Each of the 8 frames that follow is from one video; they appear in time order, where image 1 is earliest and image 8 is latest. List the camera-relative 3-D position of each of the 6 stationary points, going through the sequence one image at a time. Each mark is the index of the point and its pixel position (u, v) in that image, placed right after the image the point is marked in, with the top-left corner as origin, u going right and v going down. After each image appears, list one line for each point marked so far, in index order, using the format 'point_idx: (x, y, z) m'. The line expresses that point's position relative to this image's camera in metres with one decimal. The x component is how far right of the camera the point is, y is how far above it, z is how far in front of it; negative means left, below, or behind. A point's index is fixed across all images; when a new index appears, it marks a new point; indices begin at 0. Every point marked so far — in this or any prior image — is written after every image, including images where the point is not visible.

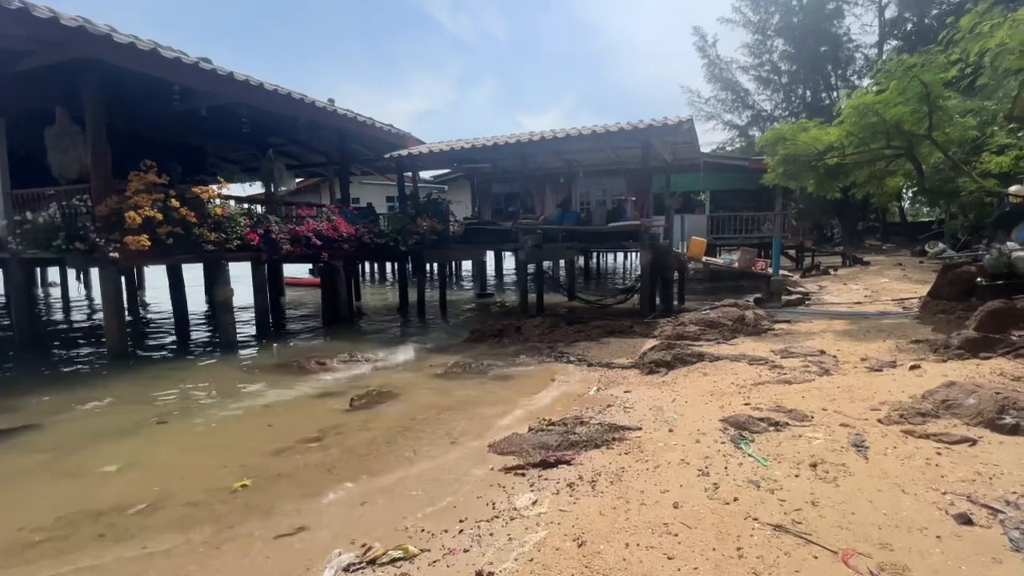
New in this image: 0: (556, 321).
0: (+1.1, -0.9, +12.8) m
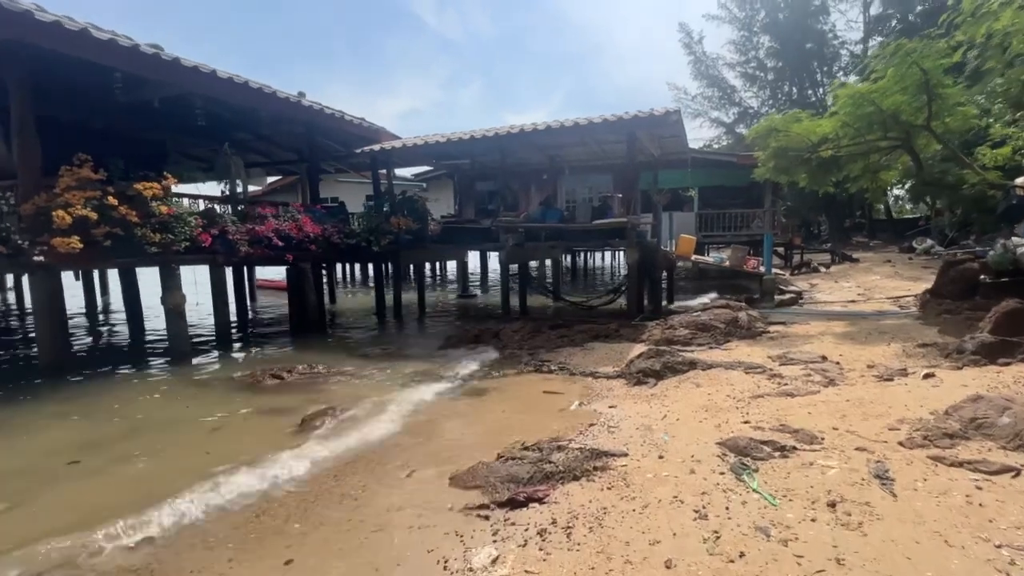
0: (+0.6, -1.0, +12.1) m
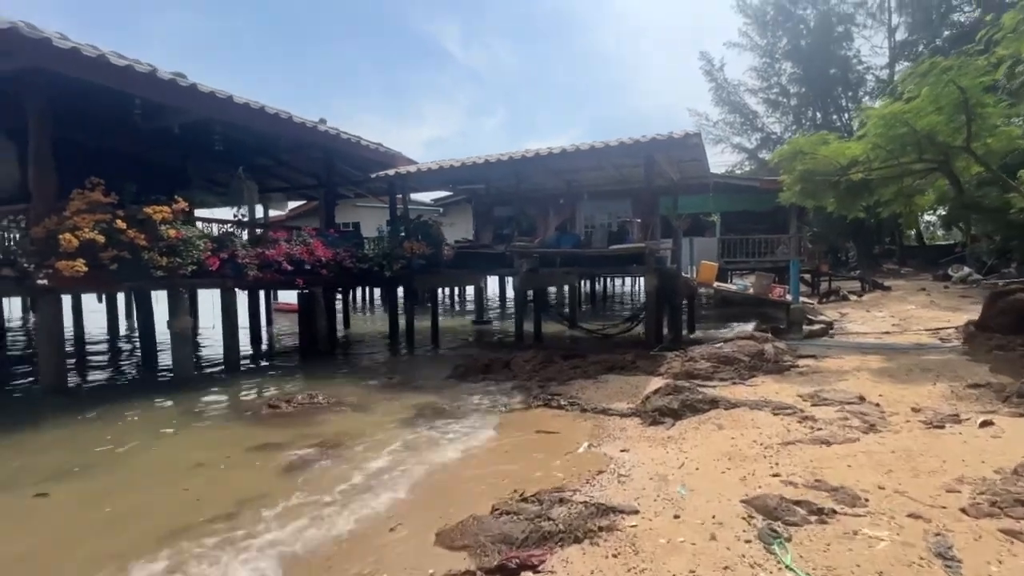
0: (+0.9, -1.6, +11.6) m
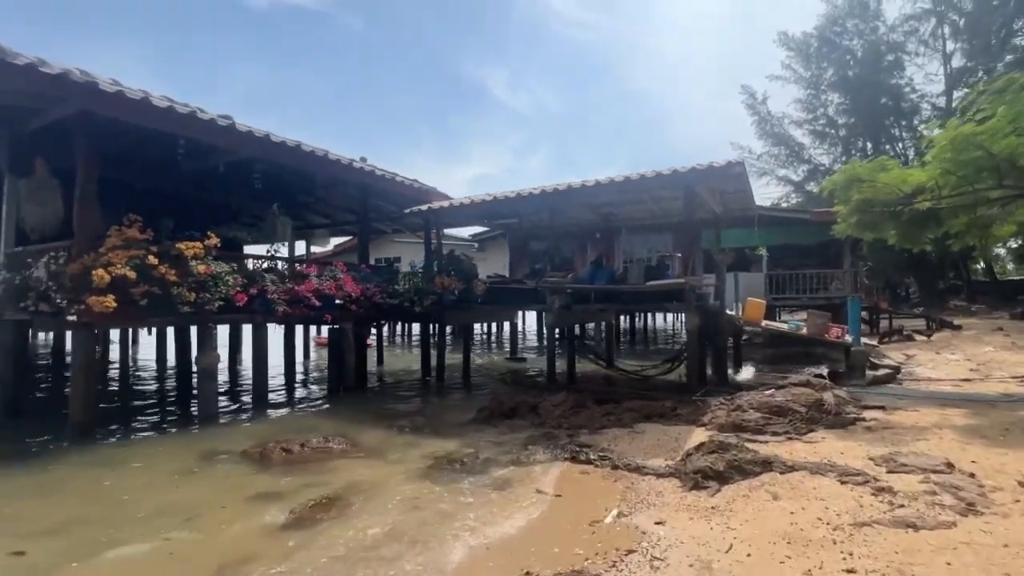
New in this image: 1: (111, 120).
0: (+1.6, -2.5, +10.8) m
1: (-7.8, +3.3, +9.6) m
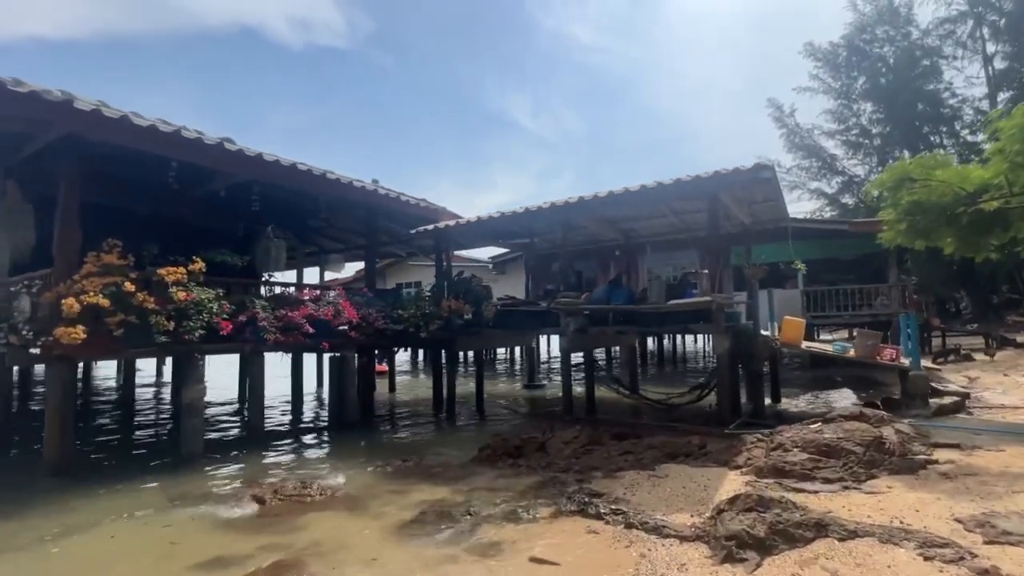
0: (+1.7, -2.9, +9.6) m
1: (-7.8, +2.7, +9.2) m
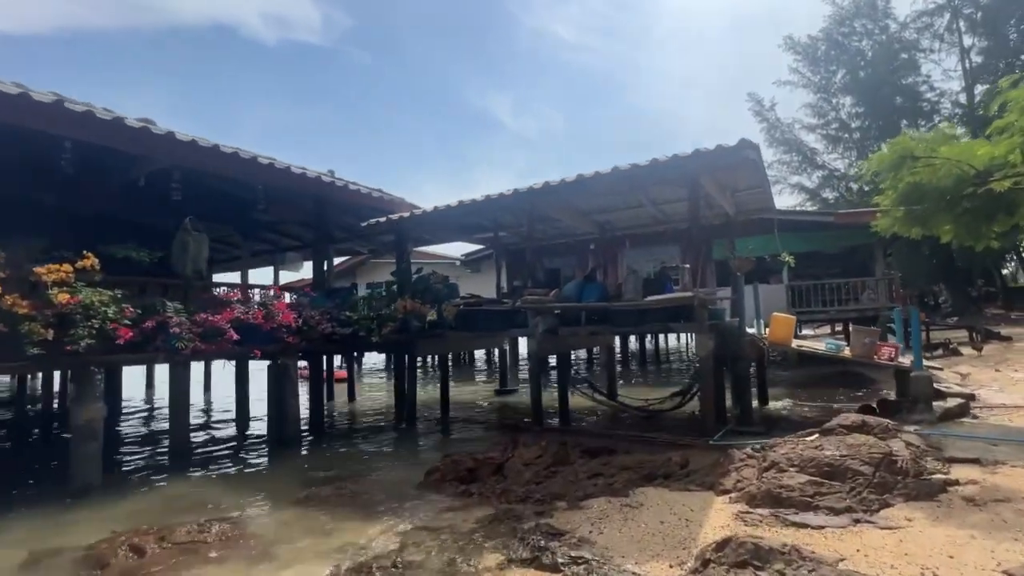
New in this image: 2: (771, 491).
0: (+1.0, -2.8, +8.4) m
1: (-8.6, +2.7, +7.6) m
2: (+3.2, -2.5, +6.1) m
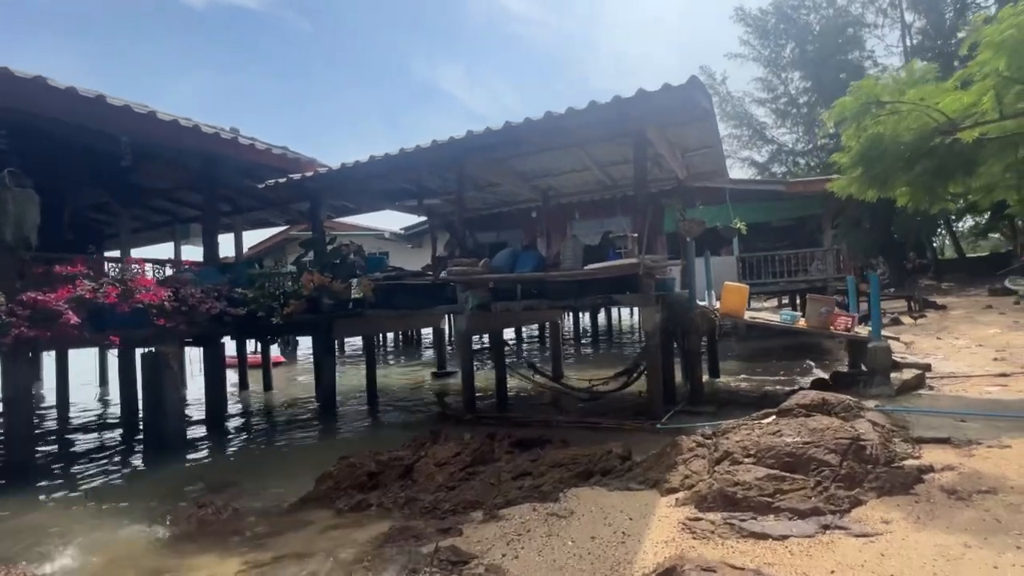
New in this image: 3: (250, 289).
0: (-0.3, -2.3, +7.1) m
1: (-9.9, +3.0, +5.3) m
2: (+2.1, -2.1, +5.0) m
3: (-5.3, 0.0, +10.2) m
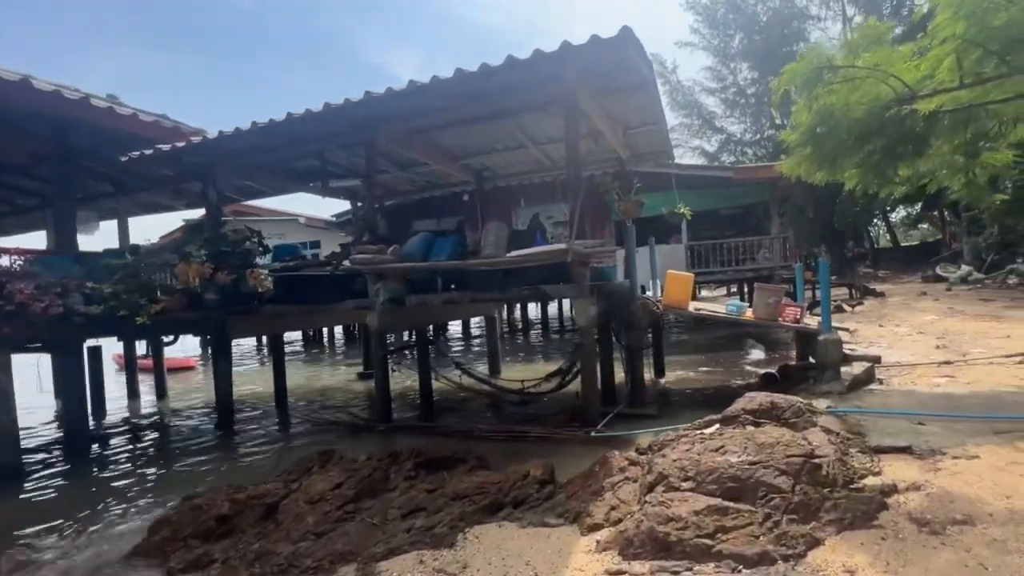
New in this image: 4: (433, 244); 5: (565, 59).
0: (-1.5, -2.2, +5.8) m
1: (-10.9, +3.0, +3.1) m
2: (+1.1, -2.0, +3.9) m
3: (-6.8, +0.1, +8.4) m
4: (-1.2, +0.9, +9.5) m
5: (+0.8, +3.2, +7.0) m
